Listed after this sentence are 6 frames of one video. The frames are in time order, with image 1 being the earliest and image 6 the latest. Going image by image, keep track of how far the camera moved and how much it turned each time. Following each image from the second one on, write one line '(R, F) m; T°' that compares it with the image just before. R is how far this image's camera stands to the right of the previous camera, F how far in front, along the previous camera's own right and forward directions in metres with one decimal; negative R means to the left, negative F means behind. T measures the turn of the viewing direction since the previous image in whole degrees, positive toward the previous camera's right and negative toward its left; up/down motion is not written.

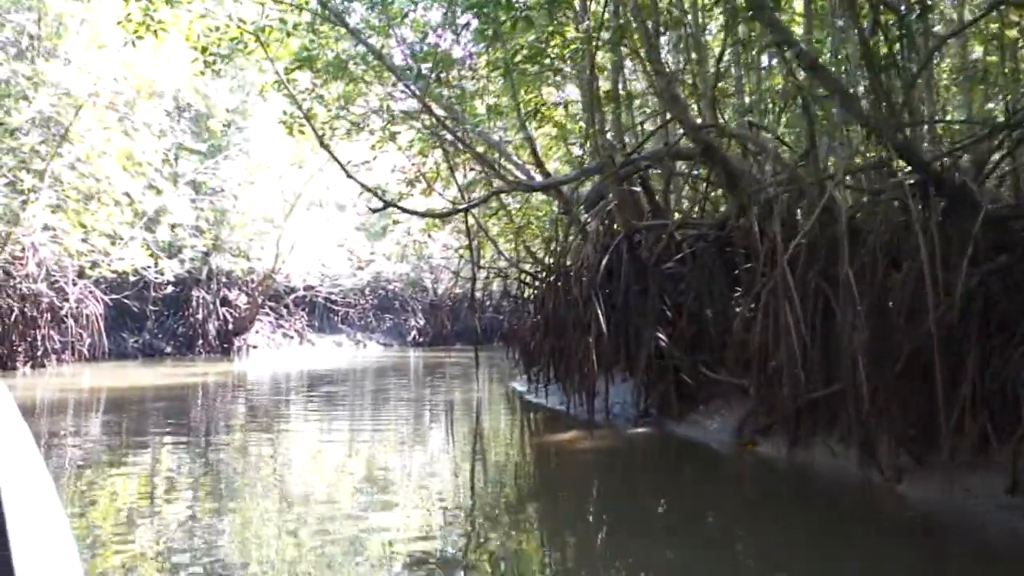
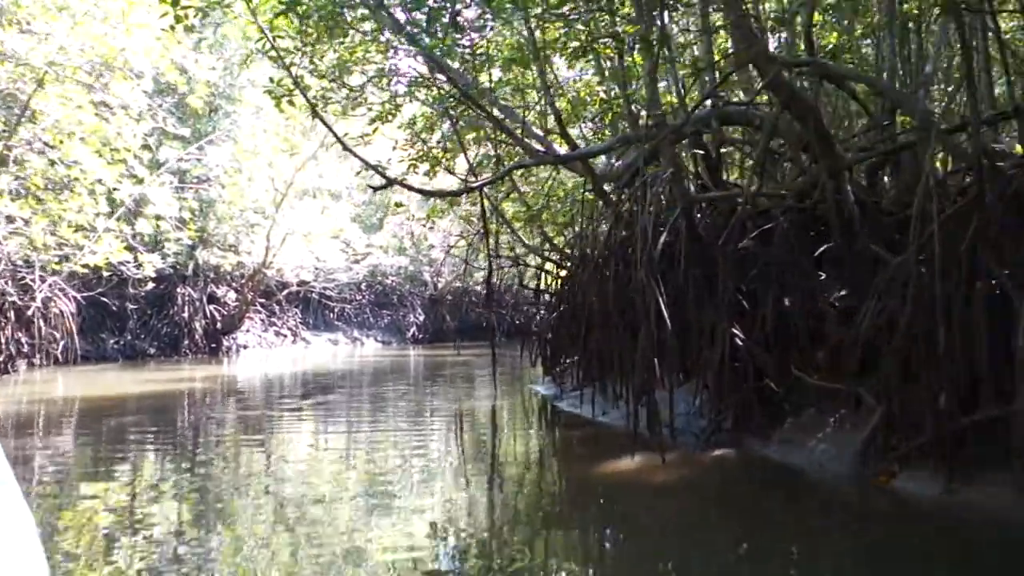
(-0.2, +1.3) m; 0°
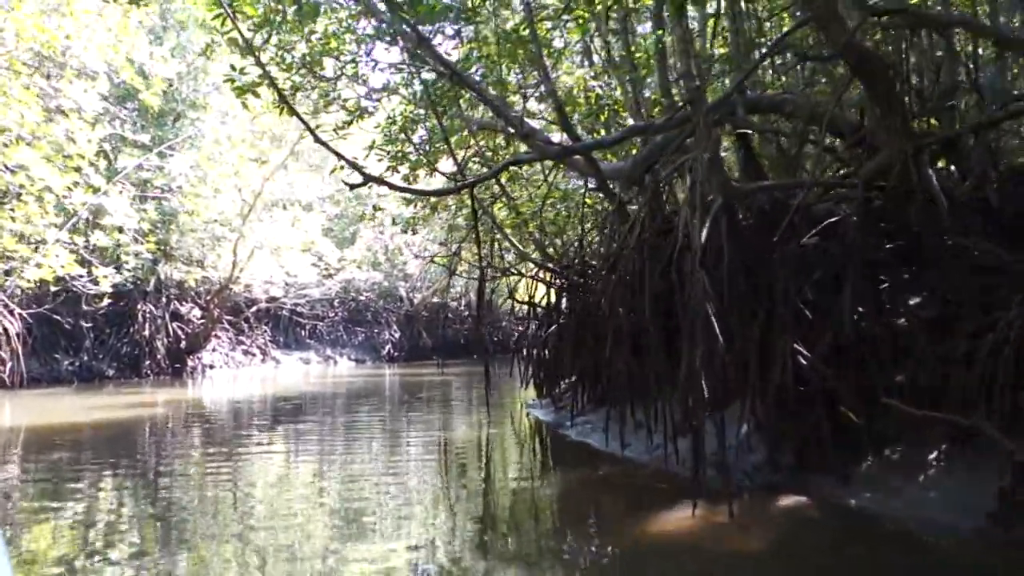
(-0.2, +1.0) m; +2°
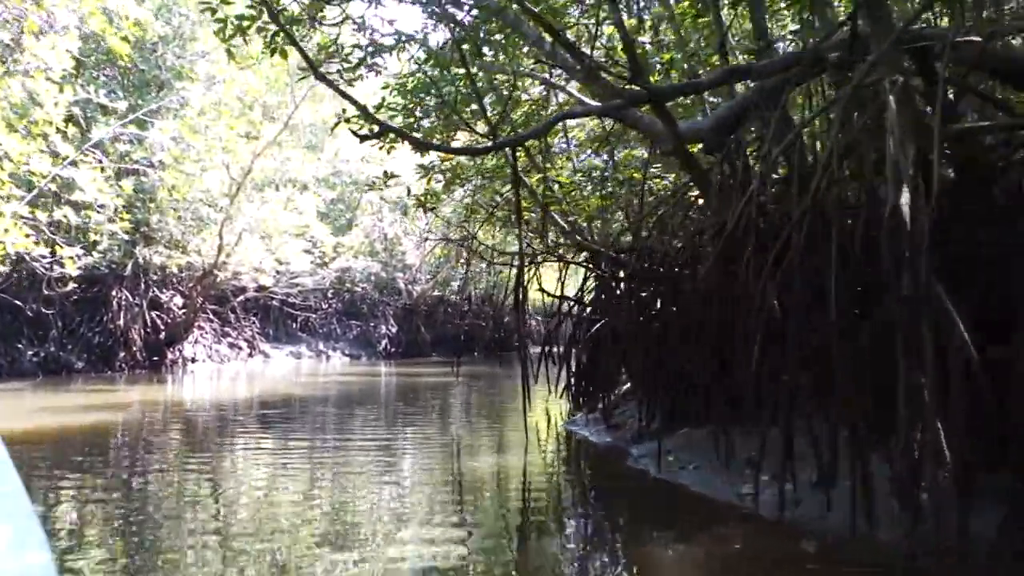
(-0.3, +1.6) m; 0°
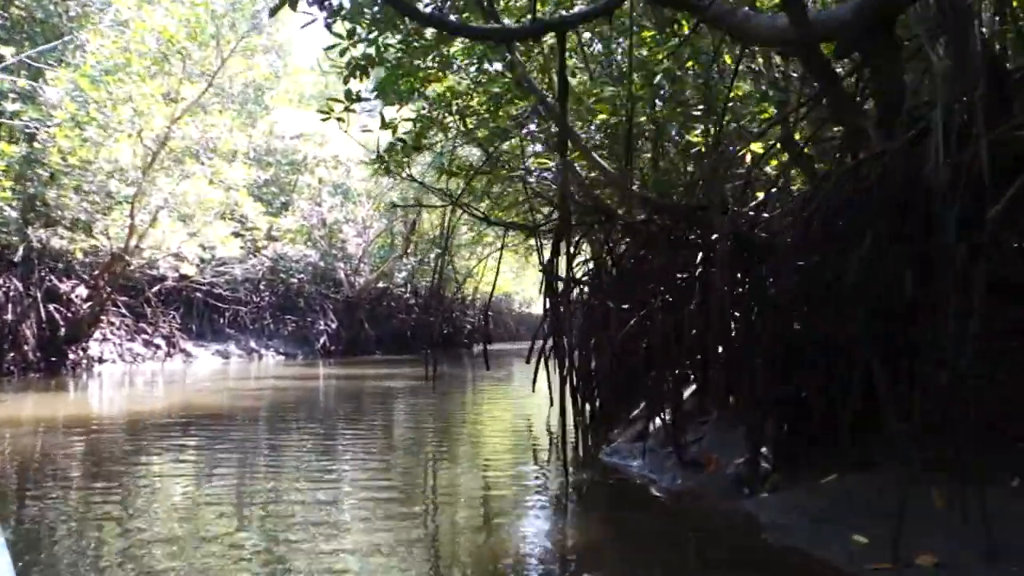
(-0.4, +2.1) m; +4°
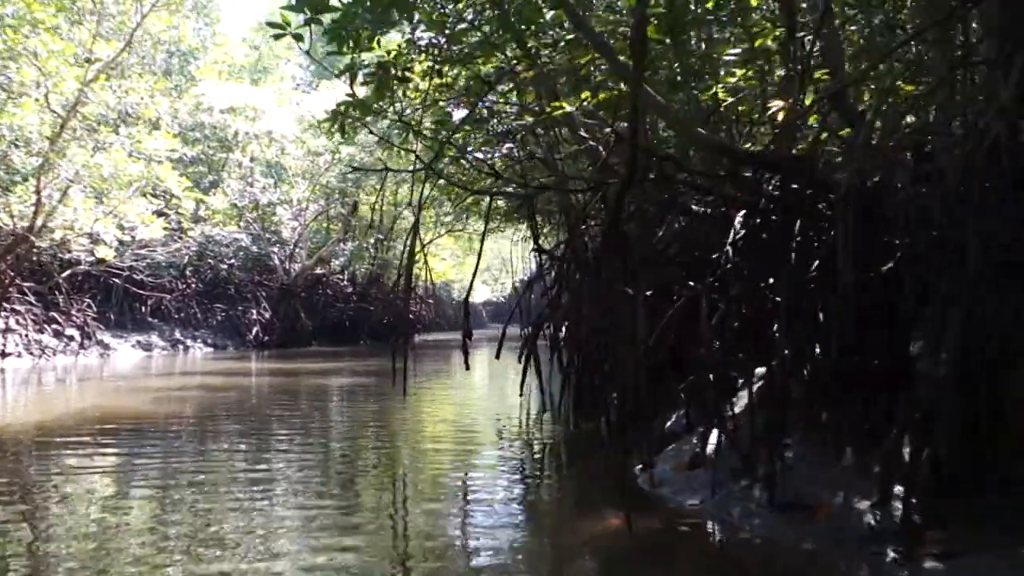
(-0.3, +1.2) m; +4°
